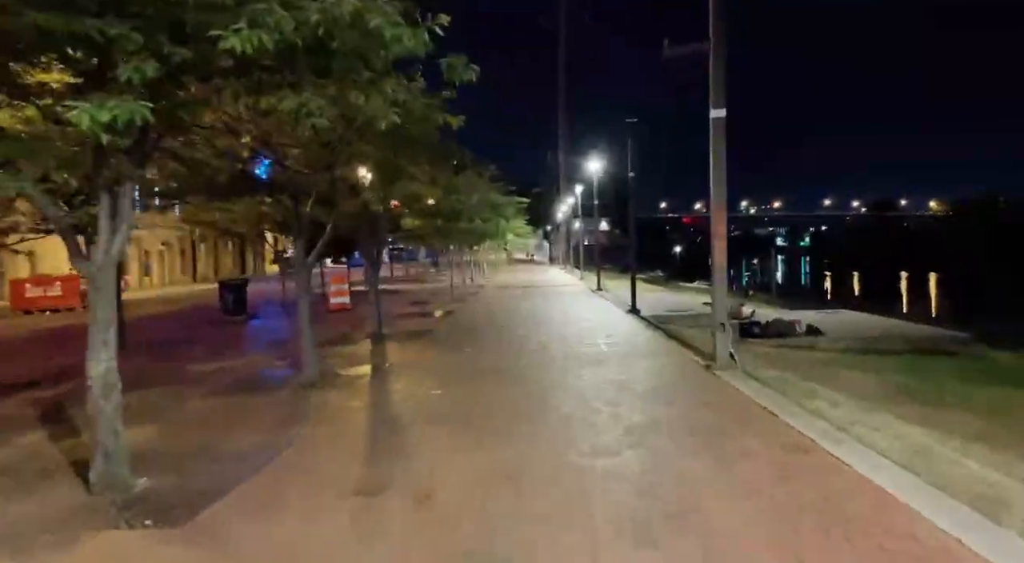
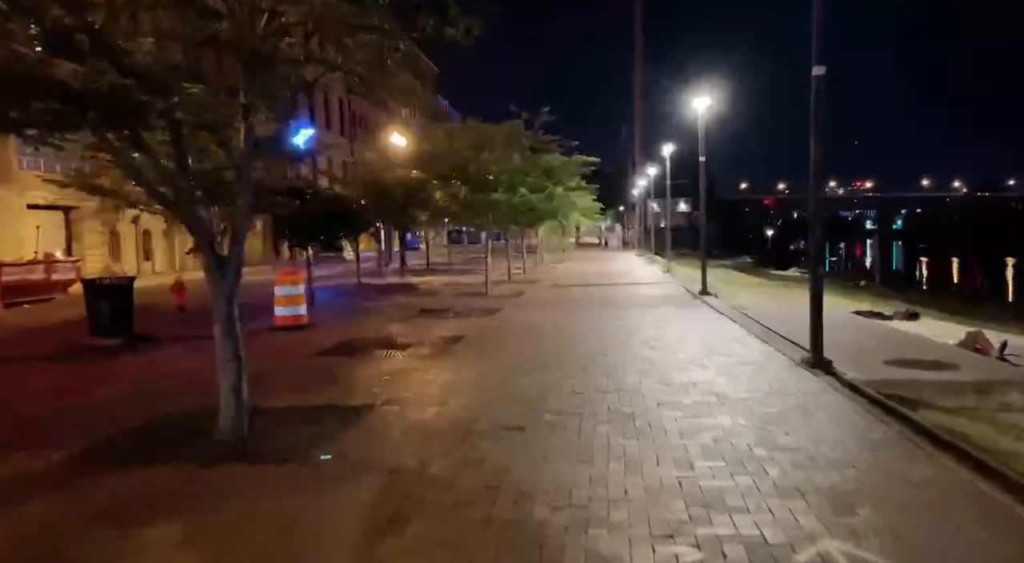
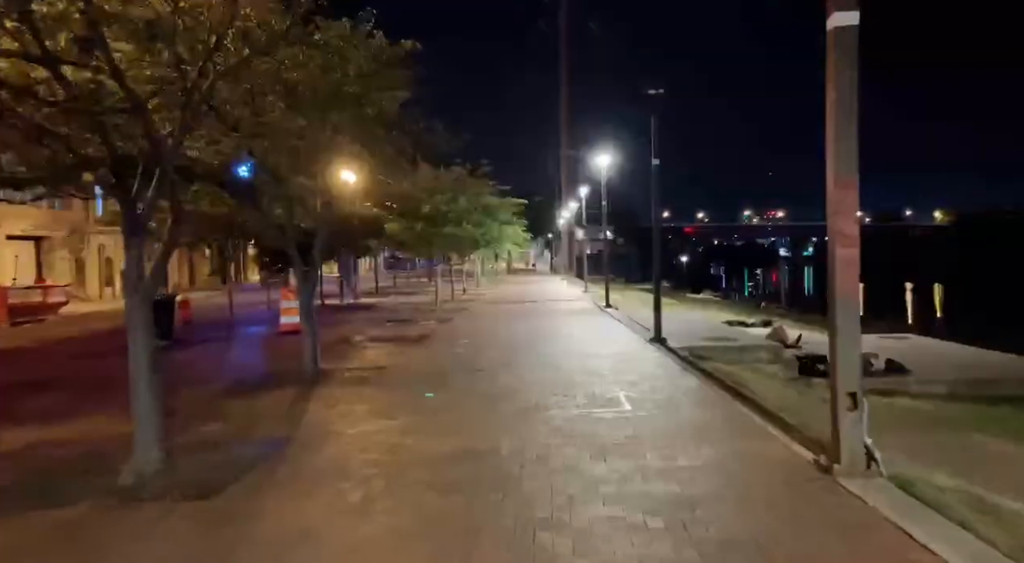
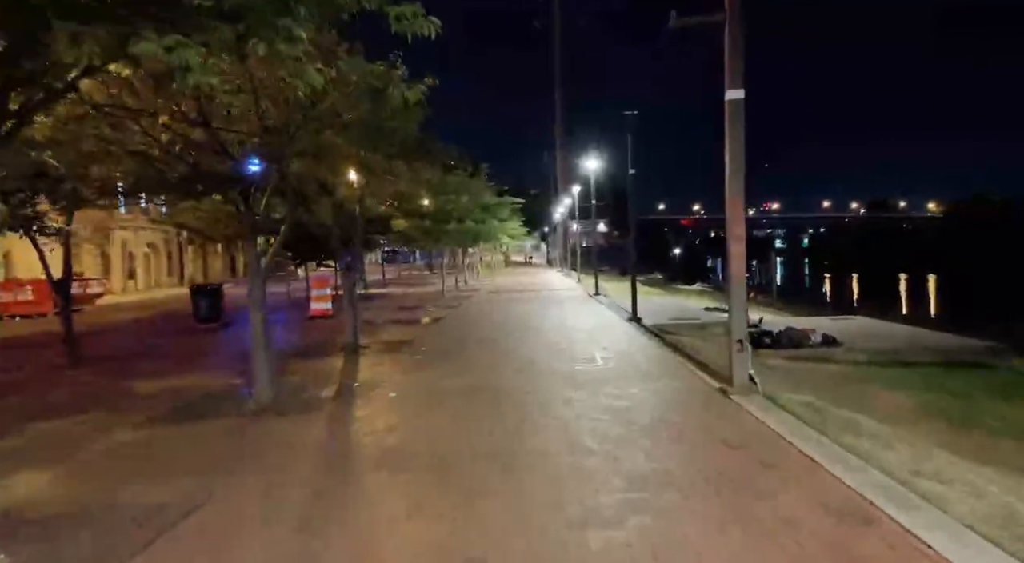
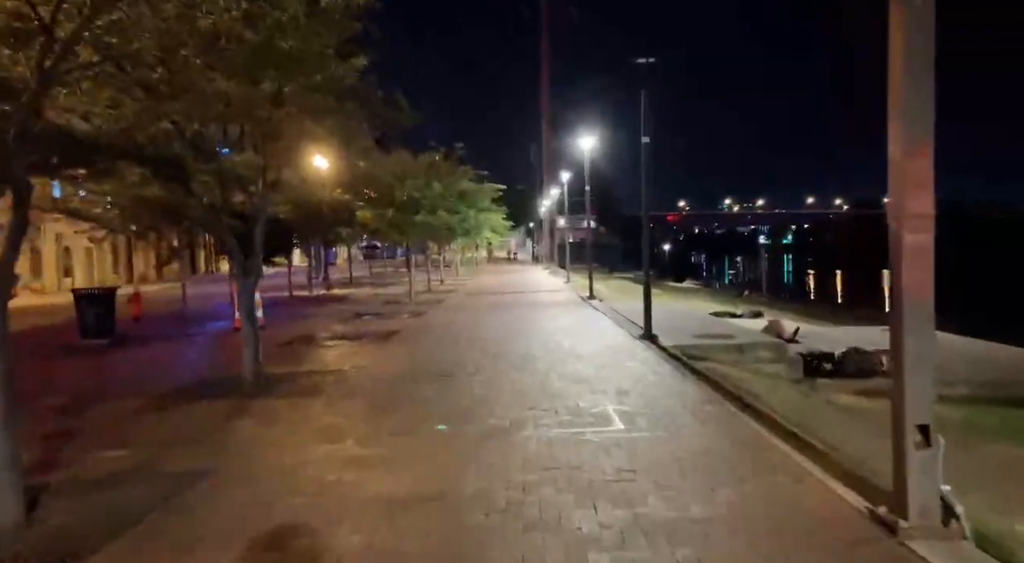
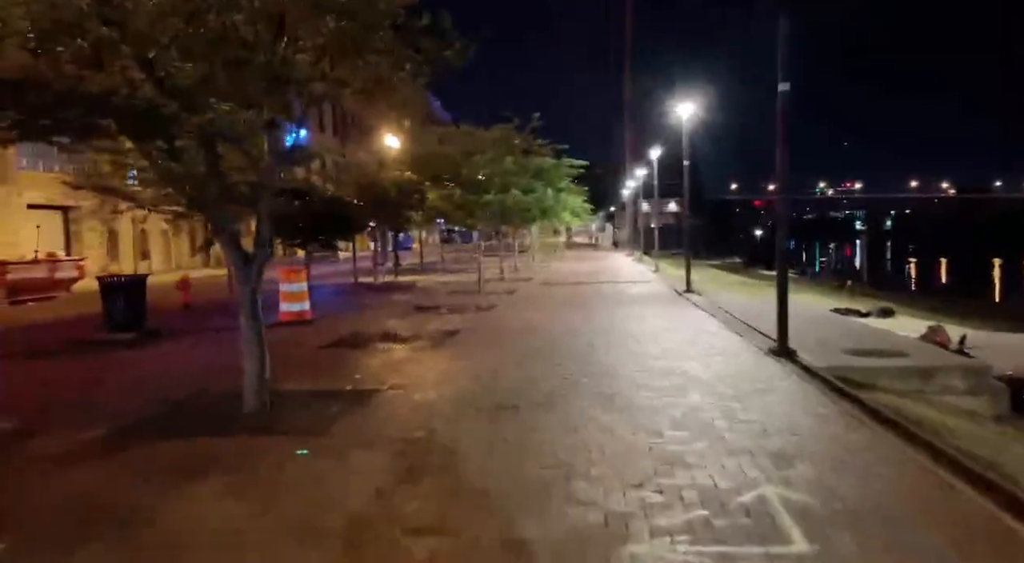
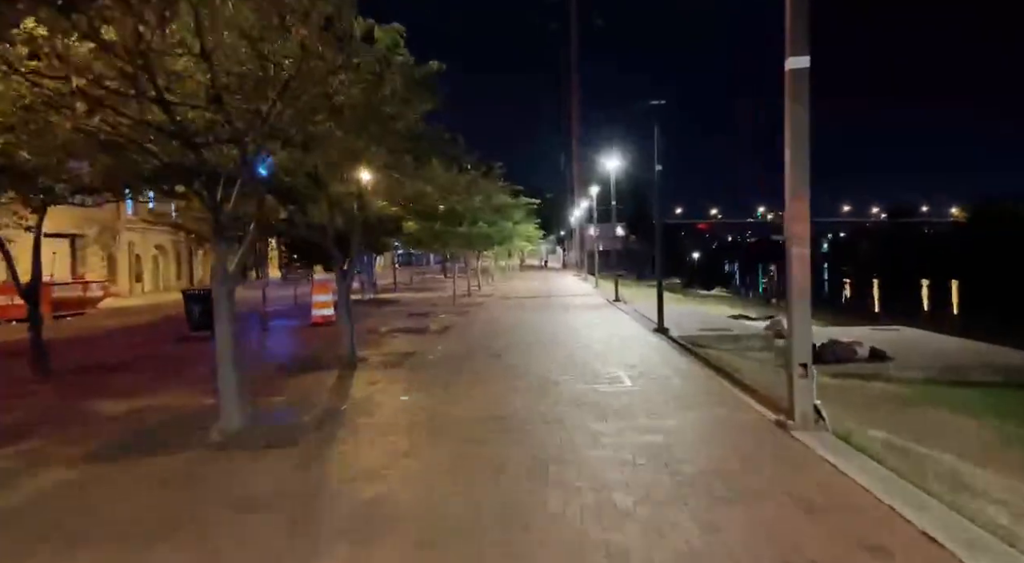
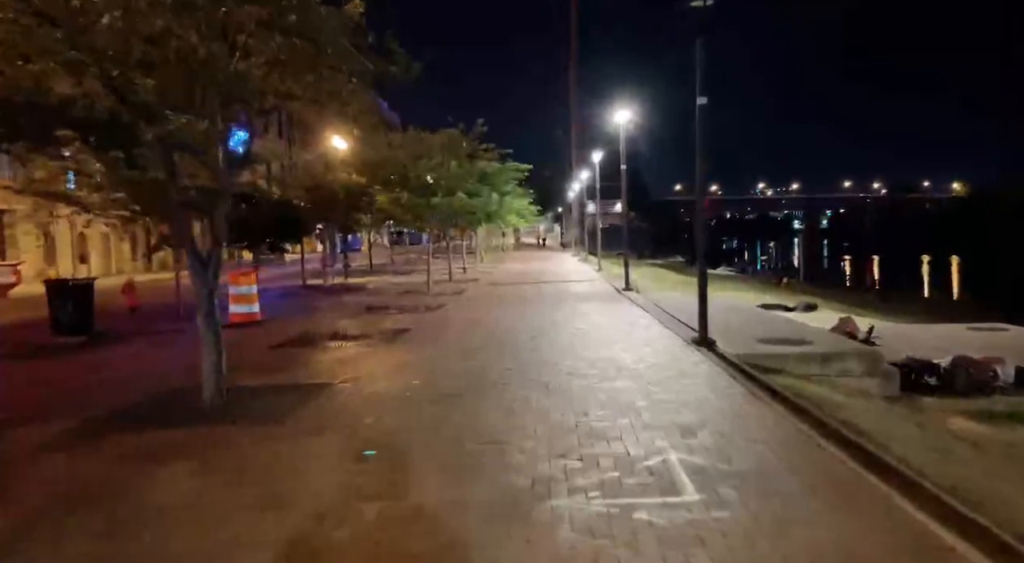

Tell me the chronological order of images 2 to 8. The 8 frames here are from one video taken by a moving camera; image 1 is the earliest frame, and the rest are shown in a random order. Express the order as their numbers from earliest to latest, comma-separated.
4, 7, 3, 5, 8, 6, 2
